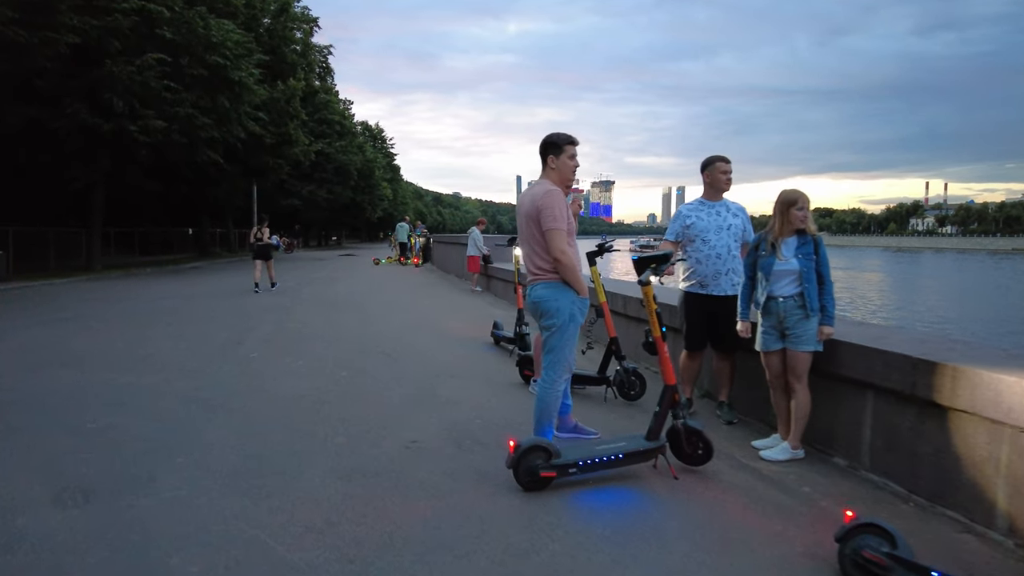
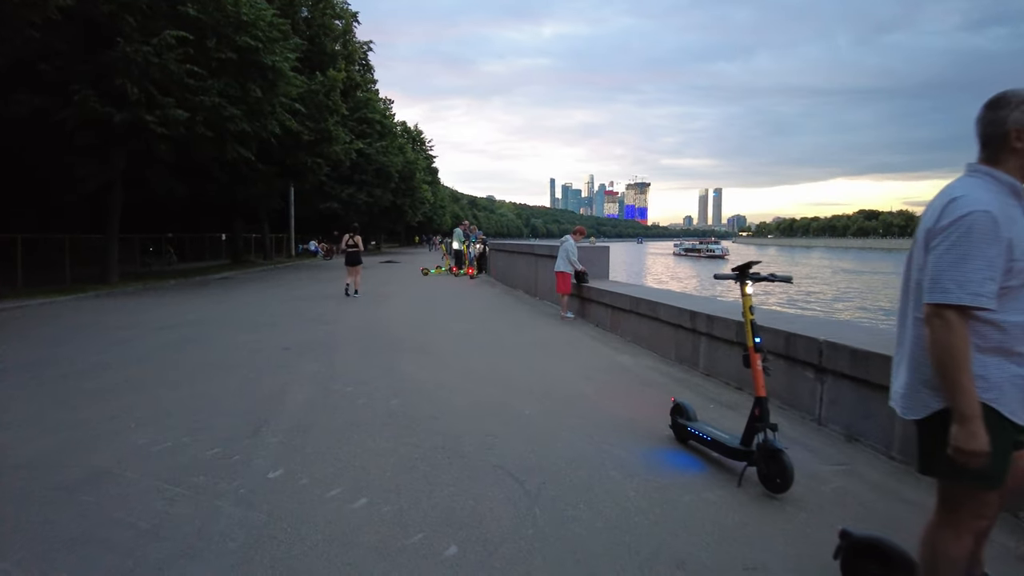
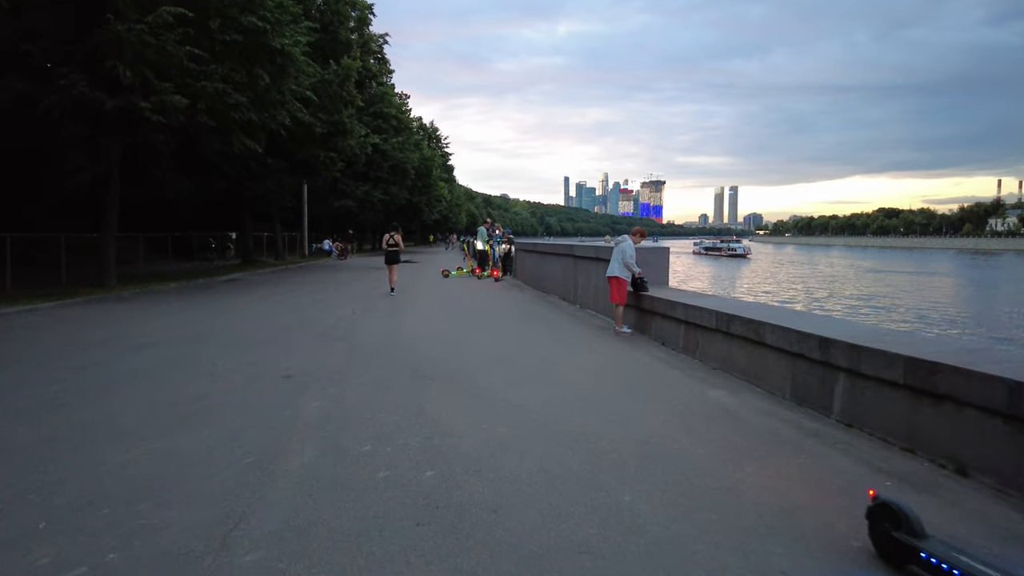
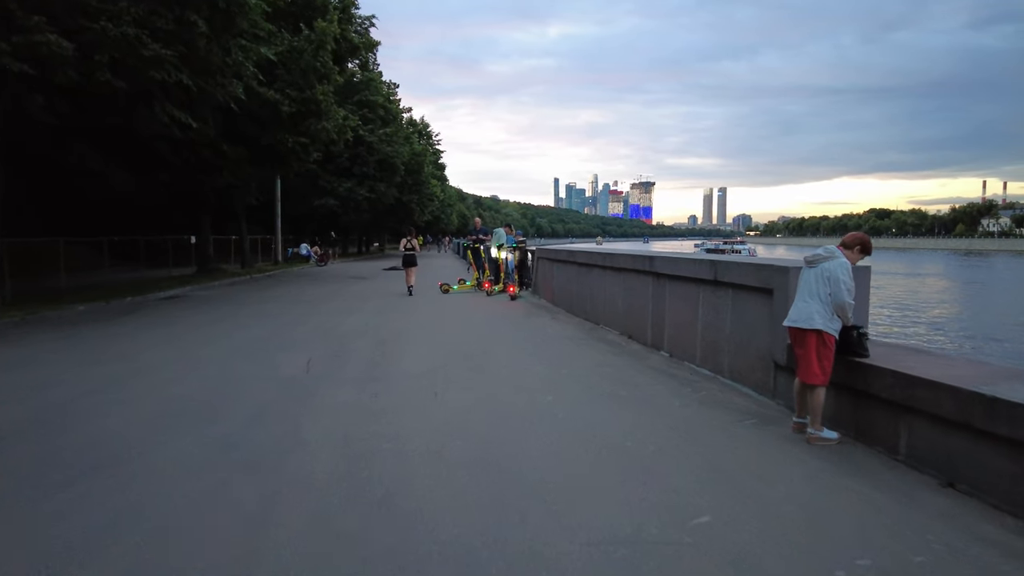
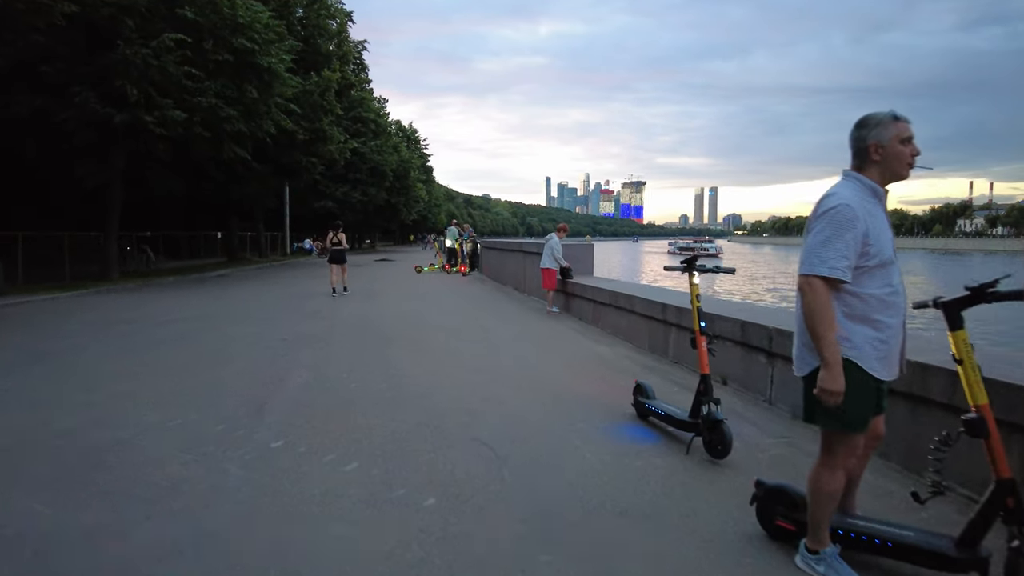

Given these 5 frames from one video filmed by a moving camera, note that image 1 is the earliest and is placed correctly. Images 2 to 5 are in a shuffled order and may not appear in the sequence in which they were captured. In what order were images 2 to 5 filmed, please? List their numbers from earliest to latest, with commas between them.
5, 2, 3, 4
